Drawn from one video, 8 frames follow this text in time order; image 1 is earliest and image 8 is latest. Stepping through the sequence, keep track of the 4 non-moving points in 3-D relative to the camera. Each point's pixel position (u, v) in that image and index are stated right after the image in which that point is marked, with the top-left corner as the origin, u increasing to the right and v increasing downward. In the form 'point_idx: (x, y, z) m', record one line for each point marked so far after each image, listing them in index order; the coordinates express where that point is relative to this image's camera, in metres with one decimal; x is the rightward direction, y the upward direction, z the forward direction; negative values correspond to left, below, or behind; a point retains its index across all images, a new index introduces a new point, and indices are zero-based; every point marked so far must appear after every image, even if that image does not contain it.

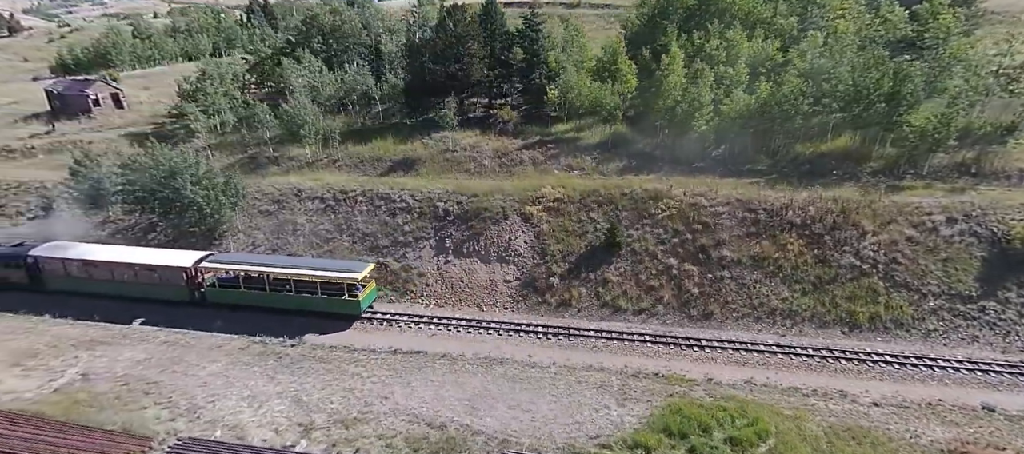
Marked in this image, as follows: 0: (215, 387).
0: (-11.5, -6.2, +18.0) m
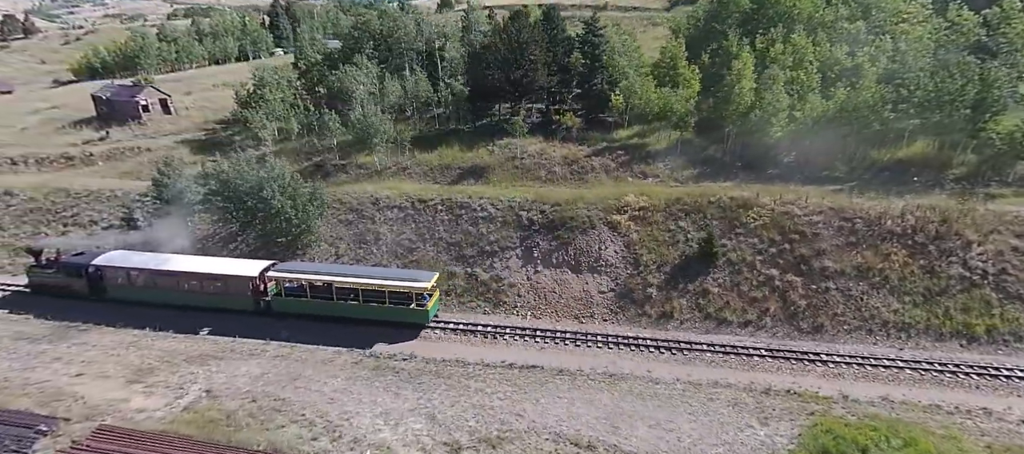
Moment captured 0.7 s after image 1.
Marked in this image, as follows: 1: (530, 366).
0: (-6.5, -6.8, +17.7) m
1: (+0.8, -6.0, +19.9) m
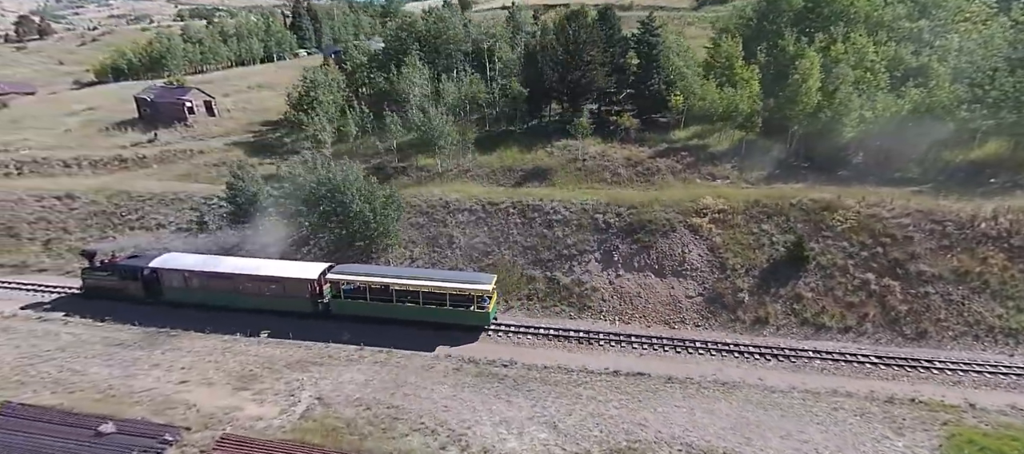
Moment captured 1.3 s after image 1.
0: (-2.0, -7.0, +17.4) m
1: (+5.3, -6.2, +19.5) m
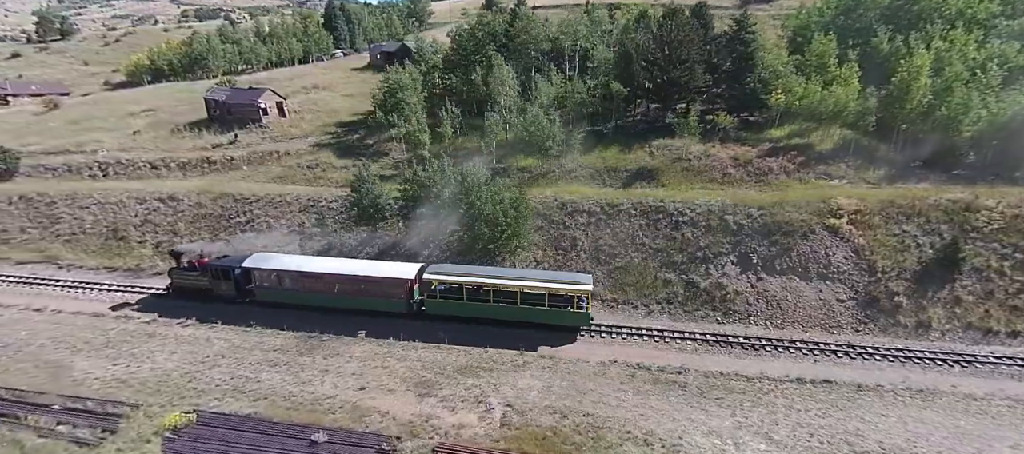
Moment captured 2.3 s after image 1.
0: (+5.5, -7.1, +16.9) m
1: (+12.7, -6.3, +19.0) m
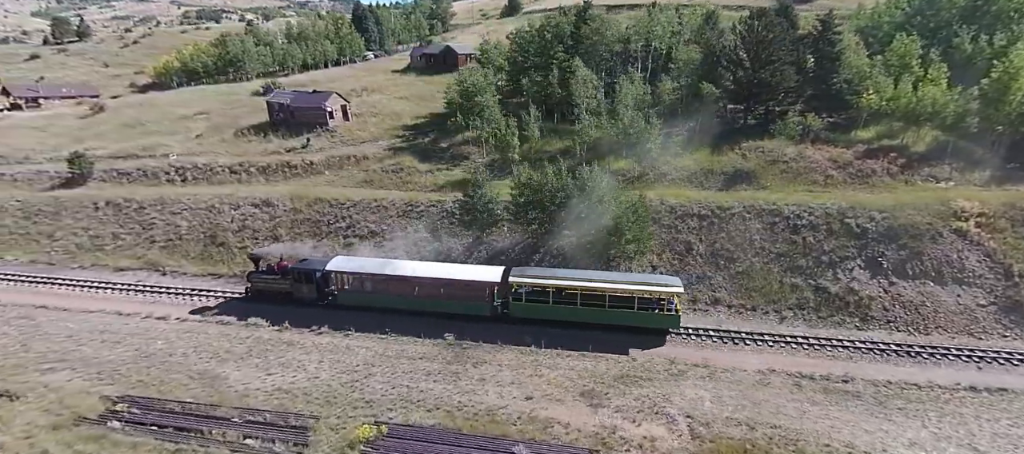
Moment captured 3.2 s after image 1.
0: (+12.3, -7.4, +16.6) m
1: (+19.5, -6.6, +18.7) m
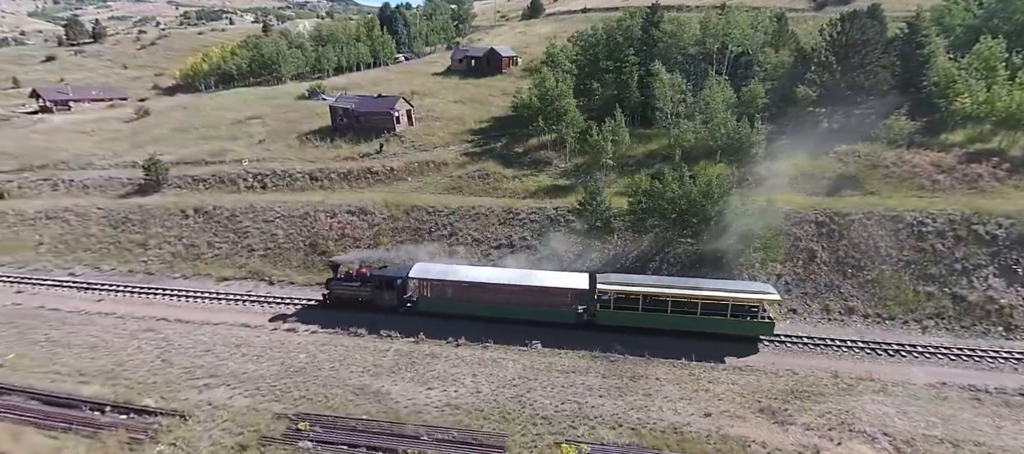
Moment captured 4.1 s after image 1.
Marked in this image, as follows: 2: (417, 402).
0: (+19.3, -7.8, +16.2) m
1: (+26.5, -7.0, +18.3) m
2: (-3.8, -7.0, +18.5) m
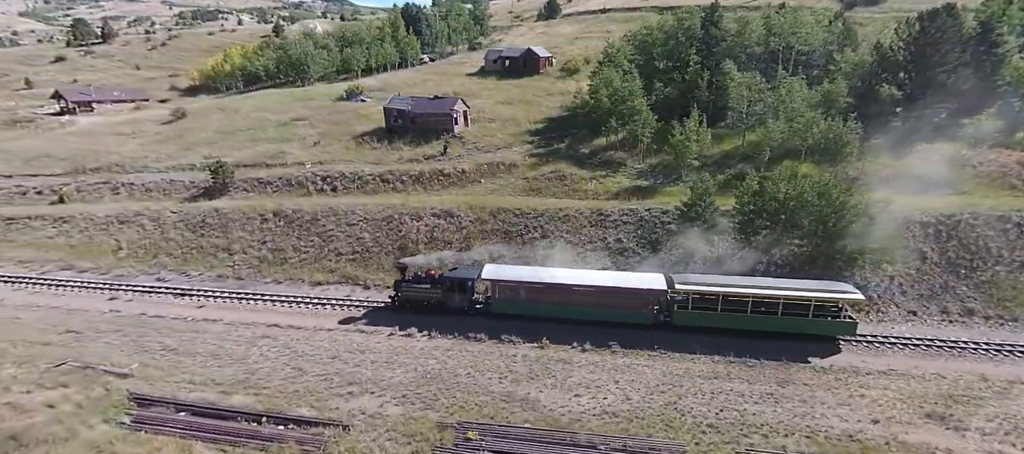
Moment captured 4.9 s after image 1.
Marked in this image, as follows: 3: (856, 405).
0: (+25.5, -7.9, +16.1) m
1: (+32.7, -7.0, +18.2) m
2: (+2.4, -7.2, +18.1) m
3: (+13.7, -7.1, +18.6) m
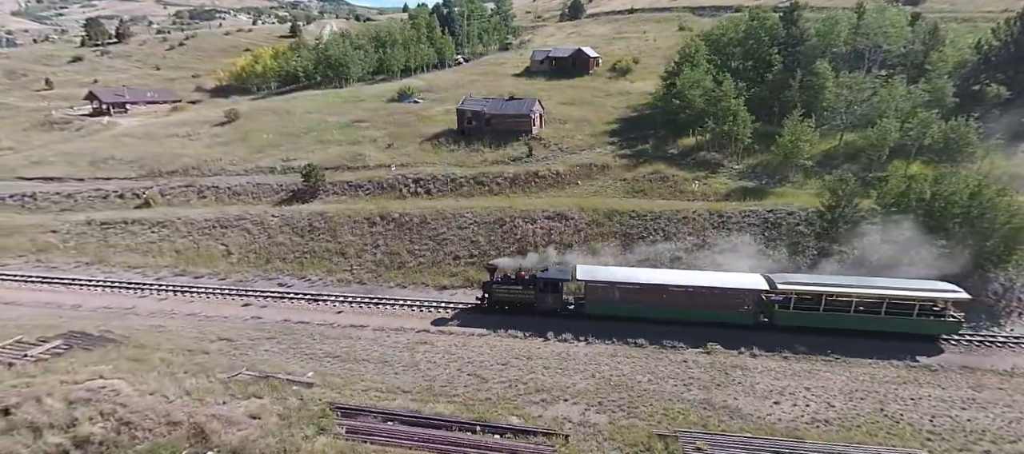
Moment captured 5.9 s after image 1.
0: (+33.6, -7.9, +16.0) m
1: (+40.7, -7.0, +18.2) m
2: (+10.4, -7.3, +17.8) m
3: (+21.7, -7.2, +18.4) m
